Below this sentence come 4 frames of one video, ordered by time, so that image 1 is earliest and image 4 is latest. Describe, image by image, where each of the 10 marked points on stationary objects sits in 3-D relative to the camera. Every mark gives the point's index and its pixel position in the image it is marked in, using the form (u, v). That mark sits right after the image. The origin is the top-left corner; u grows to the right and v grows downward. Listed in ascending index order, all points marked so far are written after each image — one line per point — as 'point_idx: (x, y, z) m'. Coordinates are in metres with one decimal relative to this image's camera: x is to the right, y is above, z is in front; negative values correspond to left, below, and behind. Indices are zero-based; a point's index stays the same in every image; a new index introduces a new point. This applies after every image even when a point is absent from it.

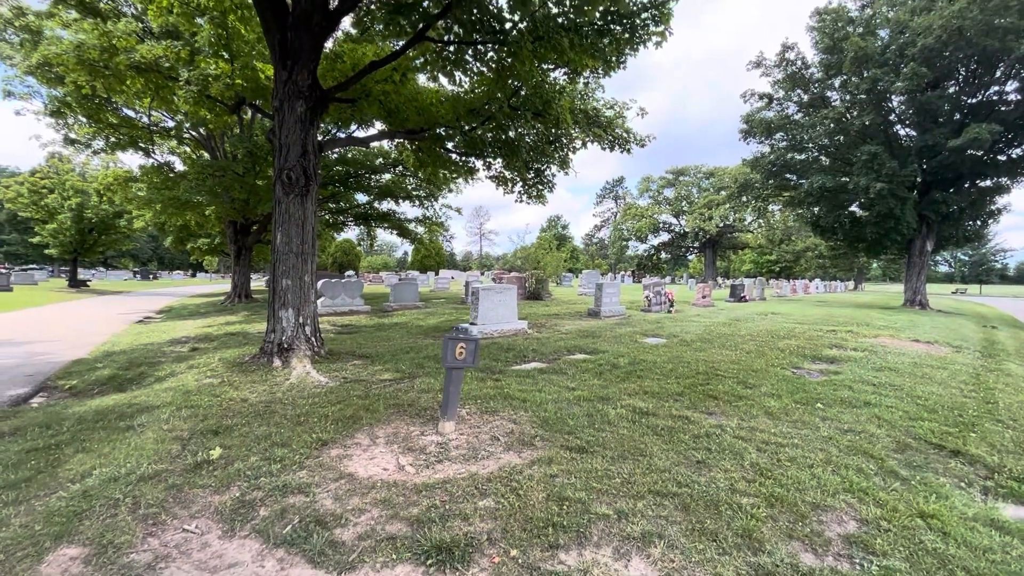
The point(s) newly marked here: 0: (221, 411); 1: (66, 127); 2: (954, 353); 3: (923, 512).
0: (-2.5, -1.1, +4.1) m
1: (-13.9, +5.0, +15.0) m
2: (+7.1, -1.0, +7.7) m
3: (+2.3, -1.3, +2.7) m
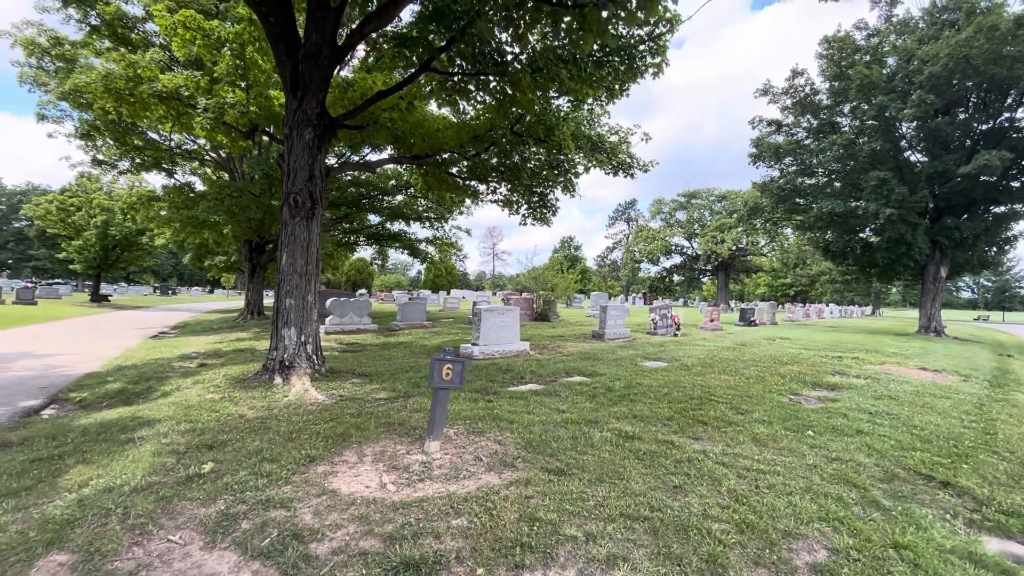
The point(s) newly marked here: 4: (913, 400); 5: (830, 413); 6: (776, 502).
0: (-2.6, -1.2, +4.3) m
1: (-13.6, +4.6, +15.7) m
2: (+7.1, -1.5, +7.6) m
3: (+2.2, -1.4, +2.7) m
4: (+5.1, -1.4, +6.1) m
5: (+3.4, -1.4, +5.2) m
6: (+1.7, -1.3, +3.0) m
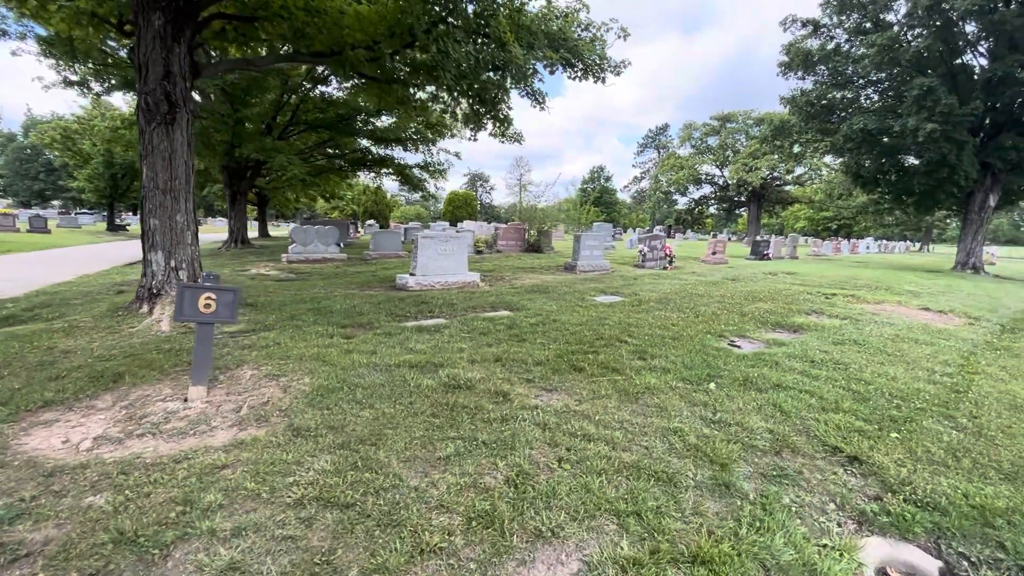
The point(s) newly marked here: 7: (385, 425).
0: (-3.9, -0.6, +3.7) m
1: (-14.1, +6.9, +15.0) m
2: (+6.0, -0.5, +6.4) m
3: (+0.7, -1.0, +1.9) m
4: (+3.9, -0.6, +5.0) m
5: (+2.2, -0.7, +4.3) m
6: (+0.2, -0.9, +2.2) m
7: (-0.7, -0.7, +2.6) m
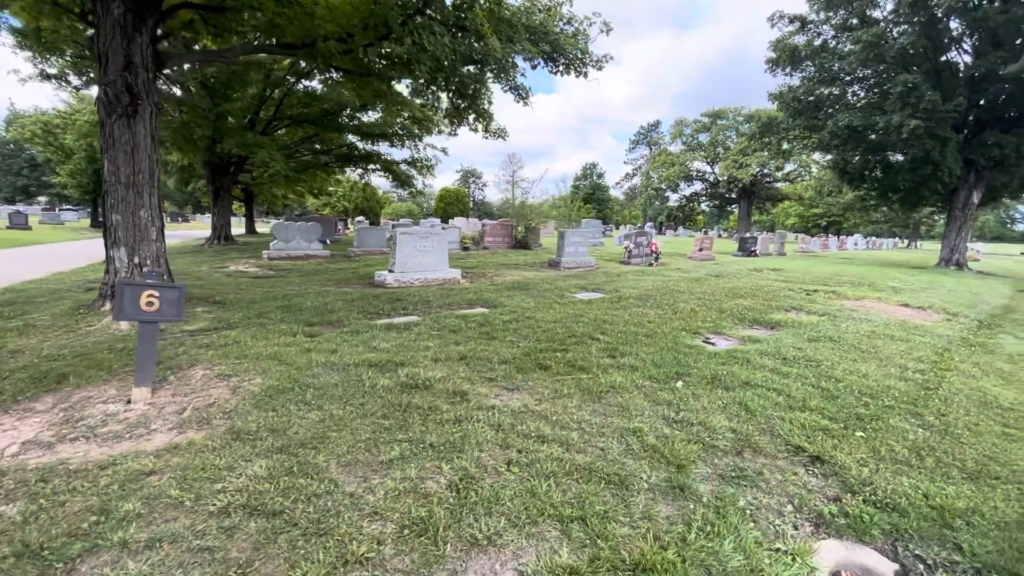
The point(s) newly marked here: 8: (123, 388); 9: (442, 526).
0: (-4.2, -0.5, +3.6) m
1: (-14.5, +7.0, +14.6) m
2: (+5.7, -0.4, +6.4) m
3: (+0.5, -1.0, +1.8) m
4: (+3.6, -0.6, +5.0) m
5: (+1.9, -0.6, +4.2) m
6: (0.0, -0.9, +2.1) m
7: (-0.9, -0.7, +2.5) m
8: (-2.5, -0.6, +3.1) m
9: (-0.3, -0.9, +1.9) m
